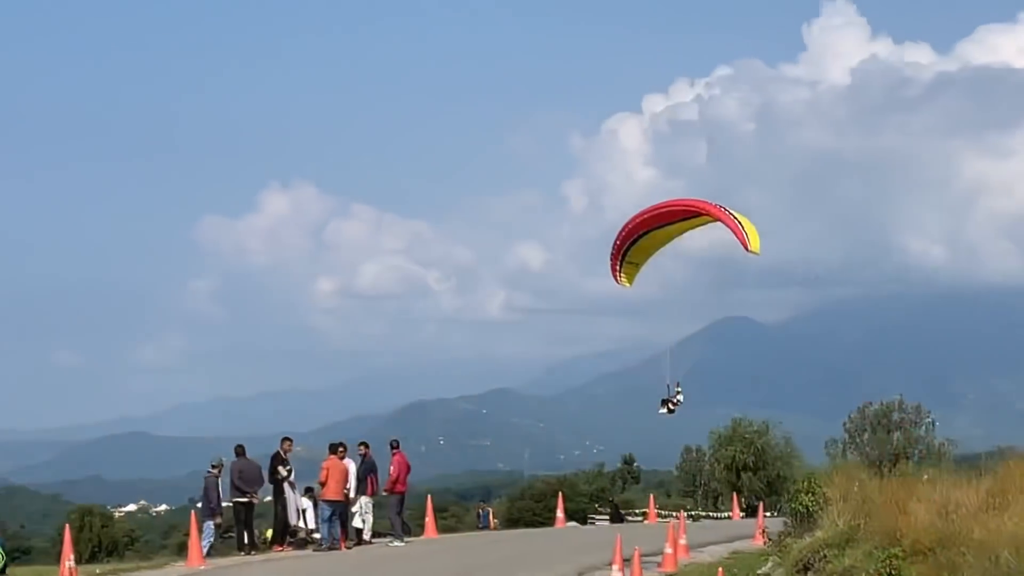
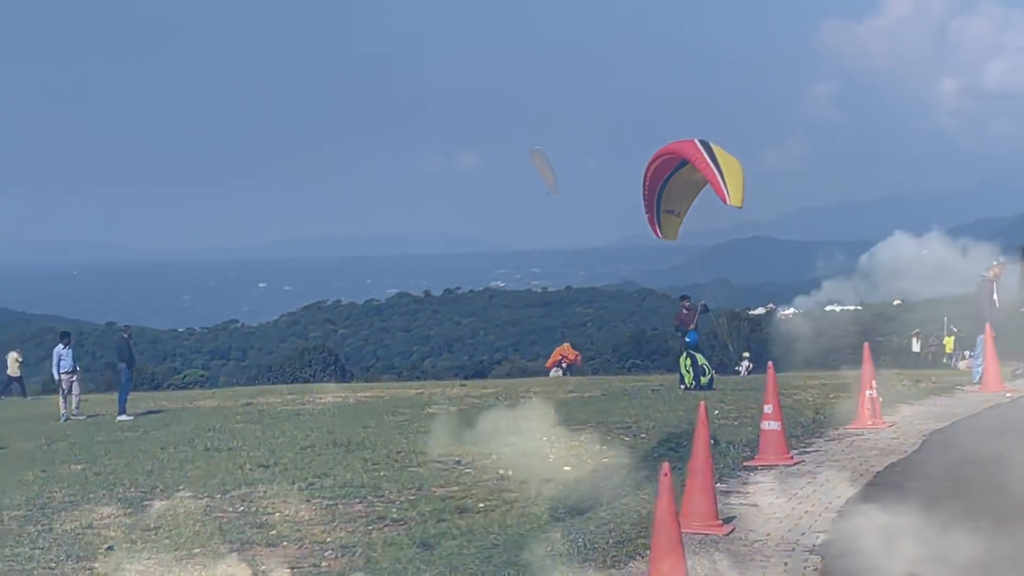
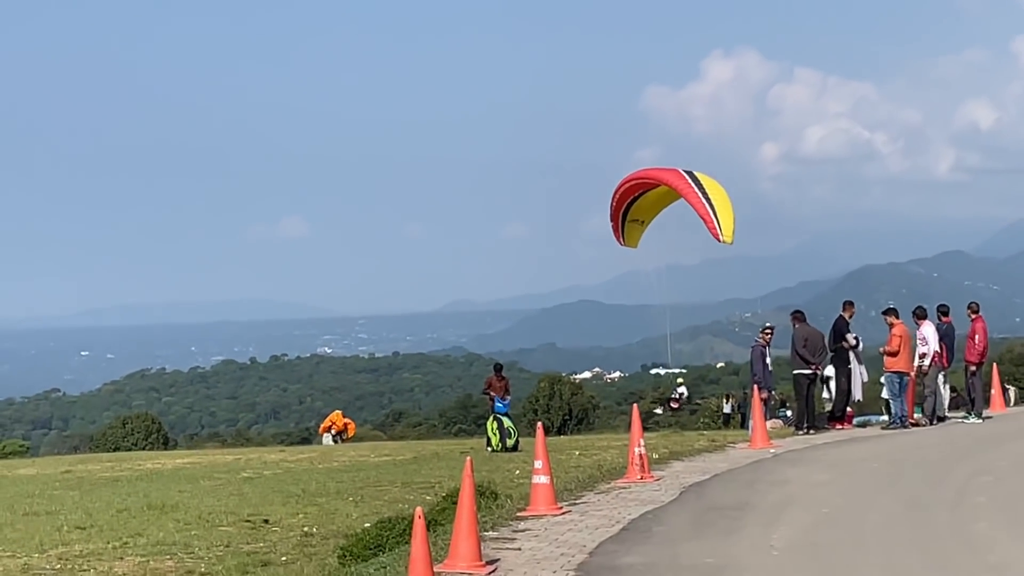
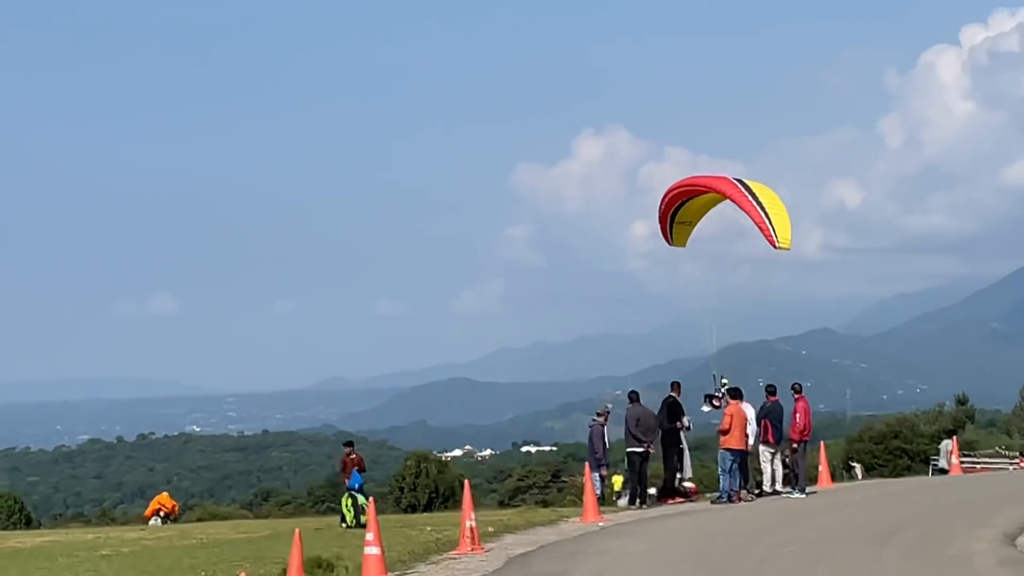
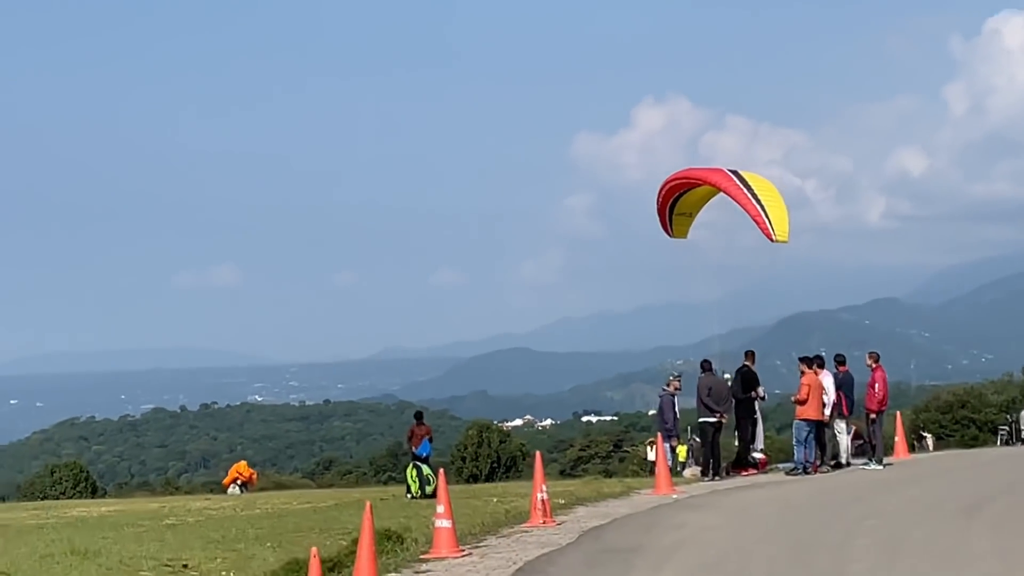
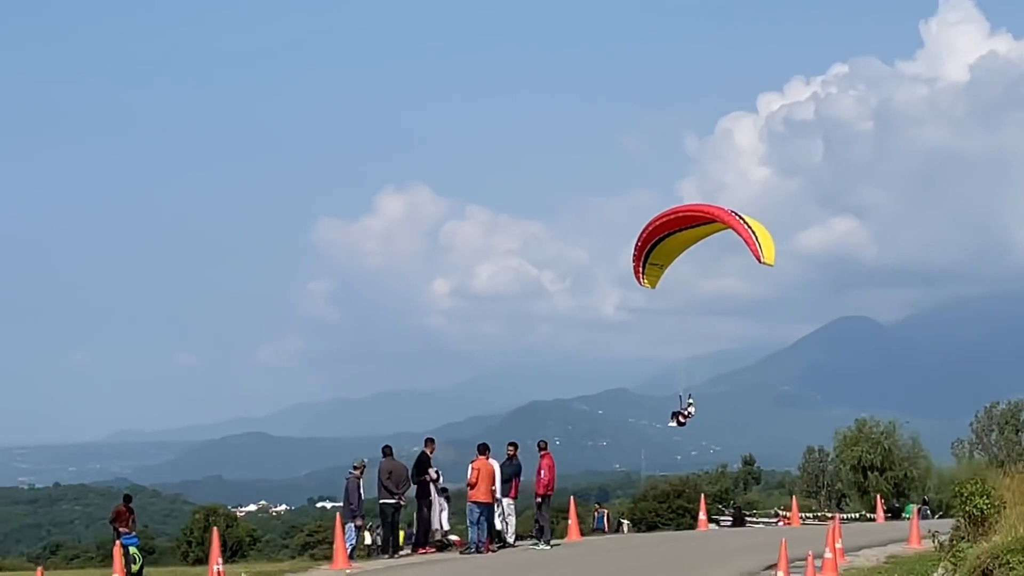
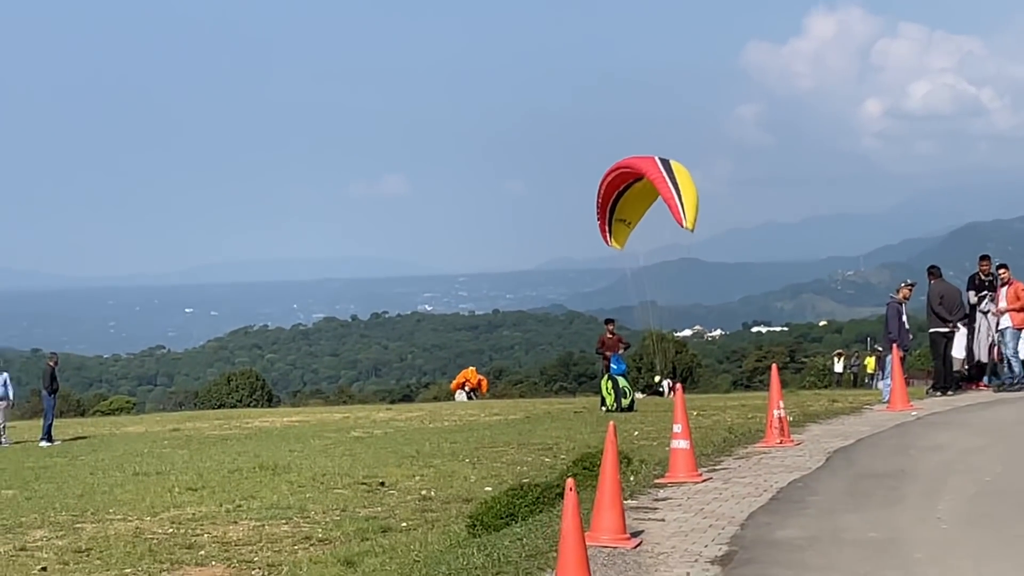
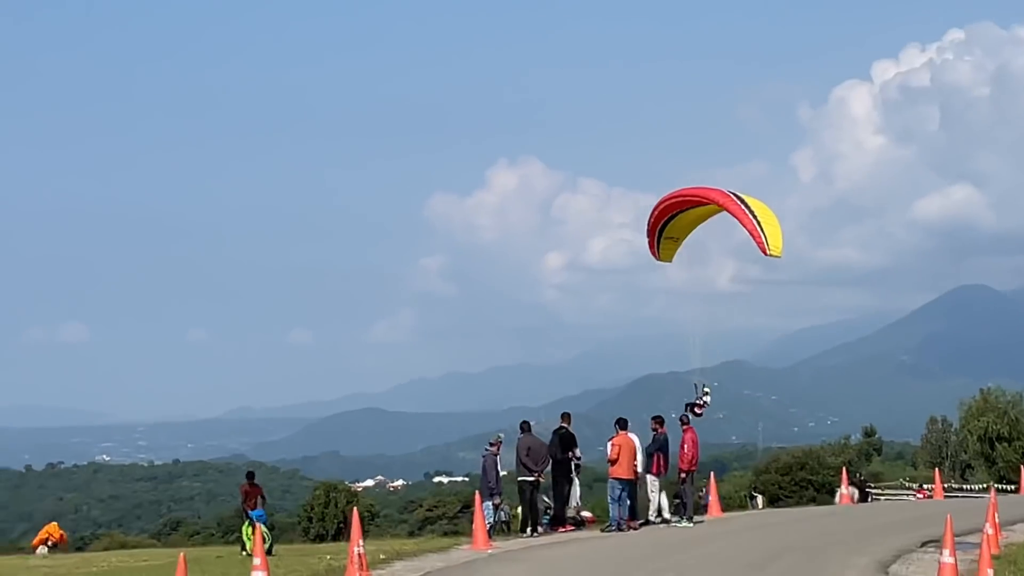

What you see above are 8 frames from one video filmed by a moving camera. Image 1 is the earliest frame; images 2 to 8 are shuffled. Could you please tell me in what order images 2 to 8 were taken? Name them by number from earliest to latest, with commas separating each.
6, 8, 4, 5, 3, 7, 2
